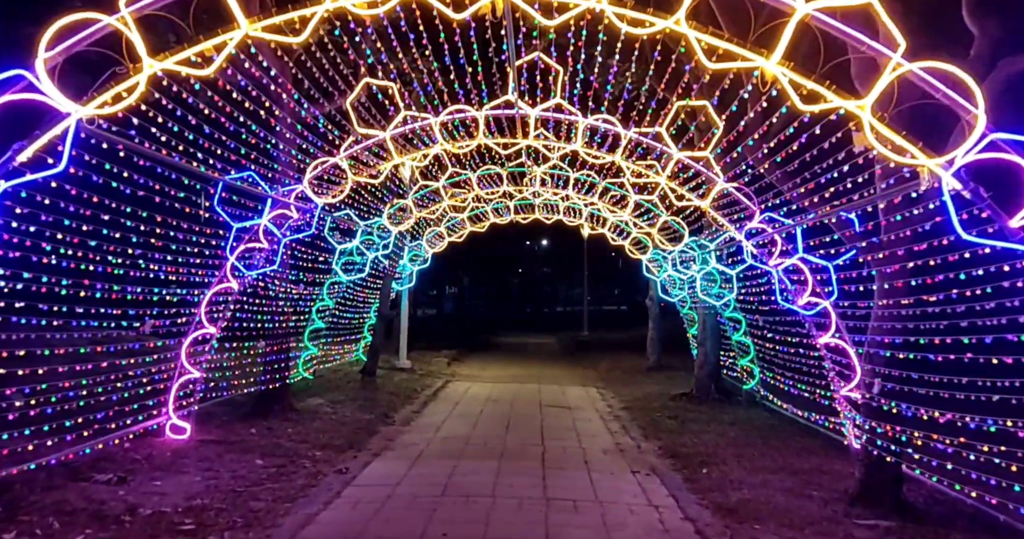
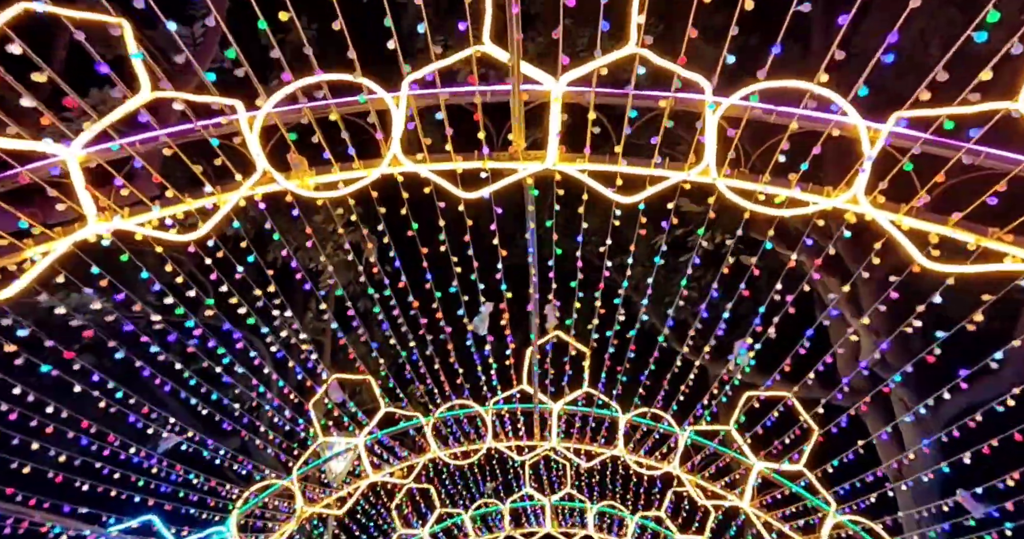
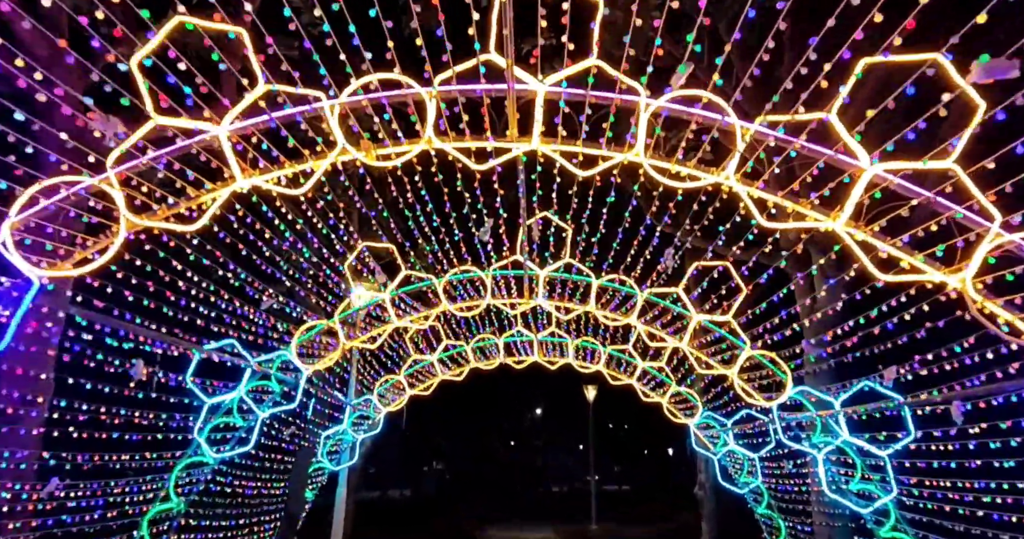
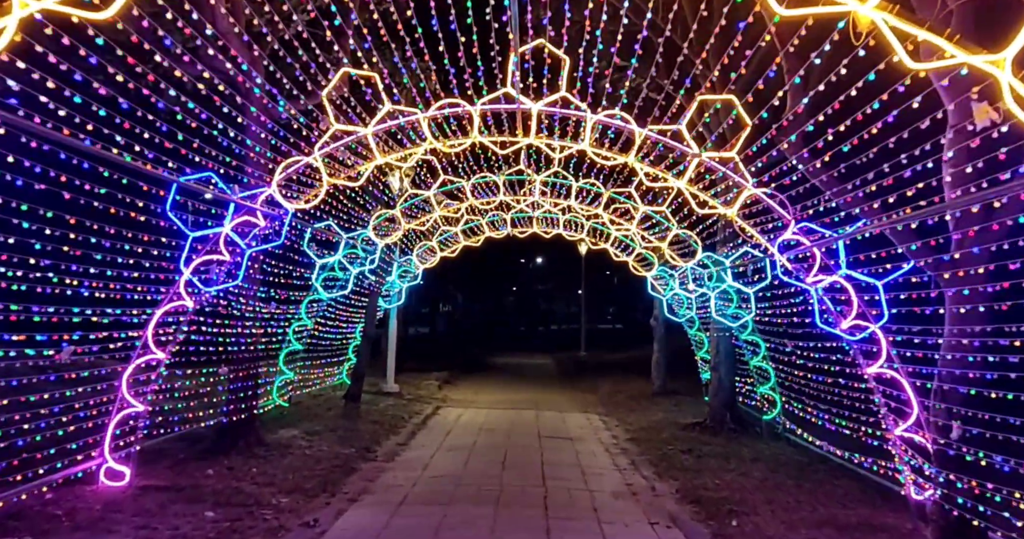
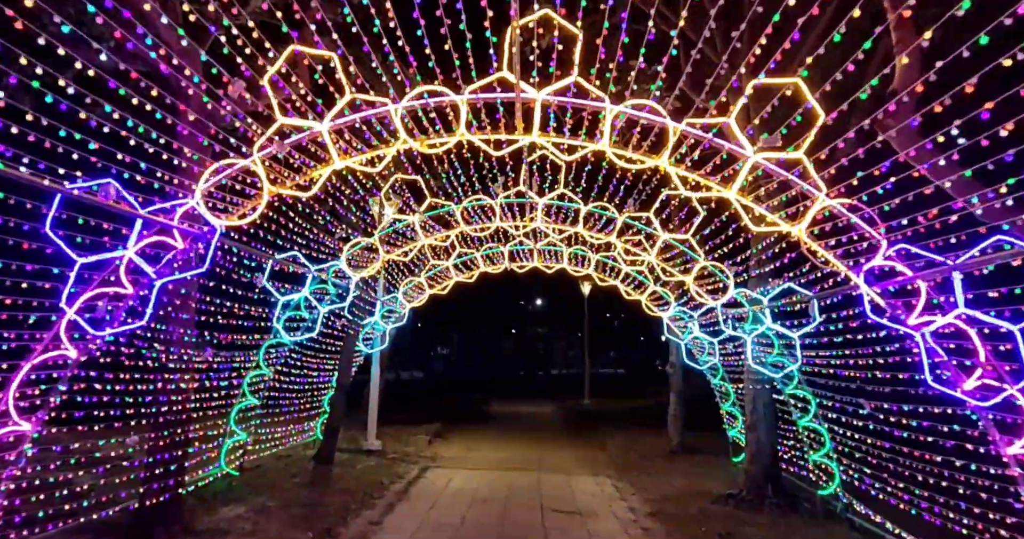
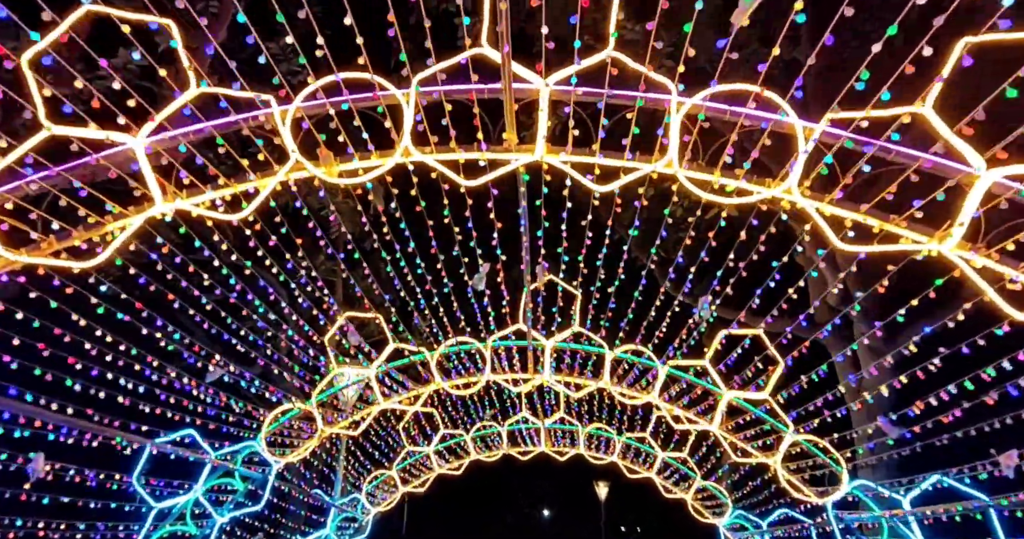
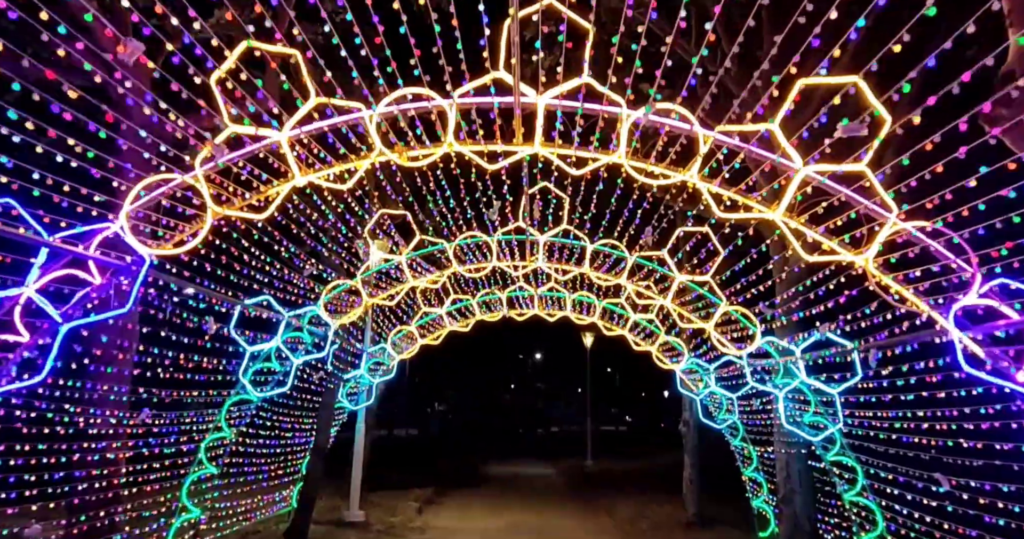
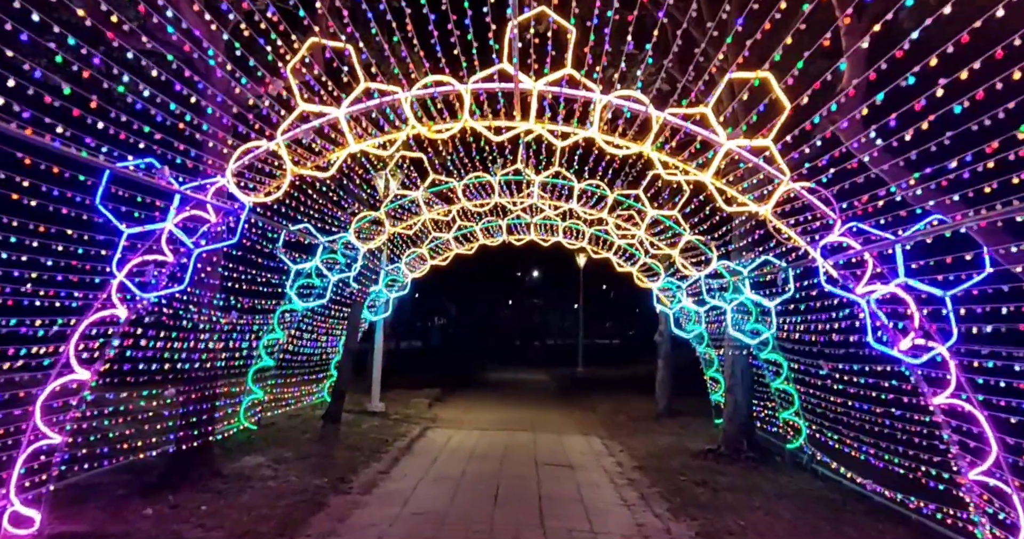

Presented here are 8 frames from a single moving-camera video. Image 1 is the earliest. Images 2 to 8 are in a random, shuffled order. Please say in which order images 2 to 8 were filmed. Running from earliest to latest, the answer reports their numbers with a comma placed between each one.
4, 8, 5, 7, 3, 6, 2
